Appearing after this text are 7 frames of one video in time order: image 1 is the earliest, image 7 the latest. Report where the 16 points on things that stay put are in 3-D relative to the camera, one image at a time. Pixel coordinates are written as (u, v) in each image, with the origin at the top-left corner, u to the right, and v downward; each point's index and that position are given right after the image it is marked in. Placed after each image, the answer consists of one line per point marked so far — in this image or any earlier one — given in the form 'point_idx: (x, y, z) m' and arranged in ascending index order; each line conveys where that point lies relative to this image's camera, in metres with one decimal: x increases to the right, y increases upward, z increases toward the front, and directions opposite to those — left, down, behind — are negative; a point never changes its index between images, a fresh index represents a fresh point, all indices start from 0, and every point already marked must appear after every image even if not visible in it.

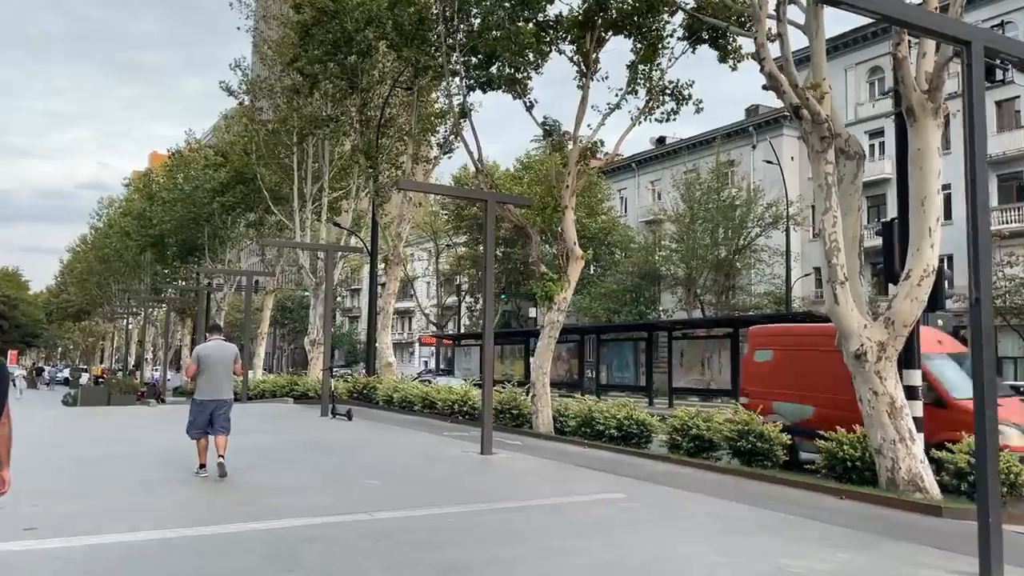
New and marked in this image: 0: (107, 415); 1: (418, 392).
0: (-8.8, -2.9, +17.1) m
1: (-2.1, -2.3, +17.5) m
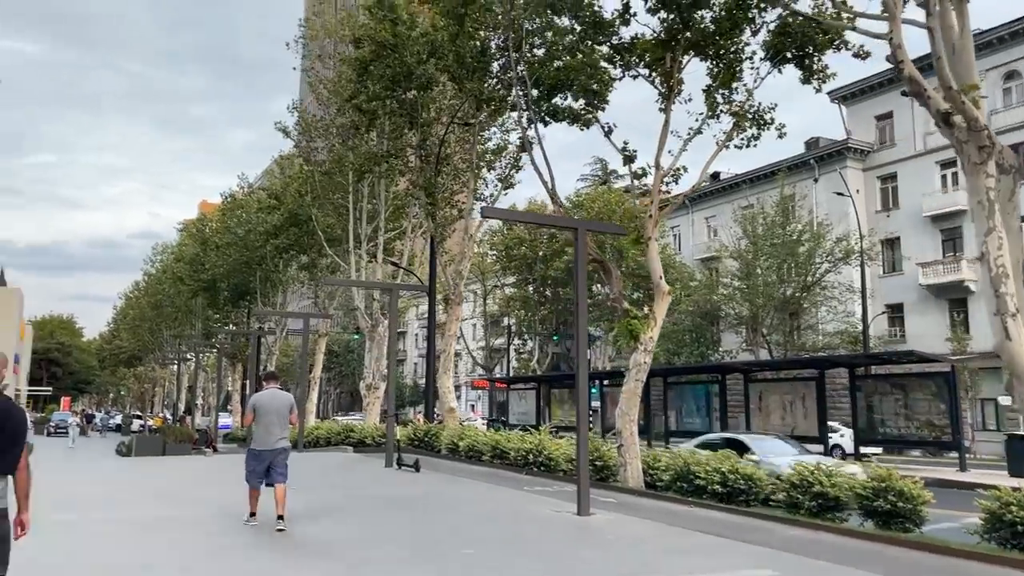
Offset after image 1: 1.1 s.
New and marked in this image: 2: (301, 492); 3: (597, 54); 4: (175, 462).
0: (-7.2, -3.8, +16.2) m
1: (-0.5, -3.2, +16.3) m
2: (-3.4, -3.3, +12.6) m
3: (+1.9, +5.1, +17.0) m
4: (-7.3, -3.8, +16.9) m
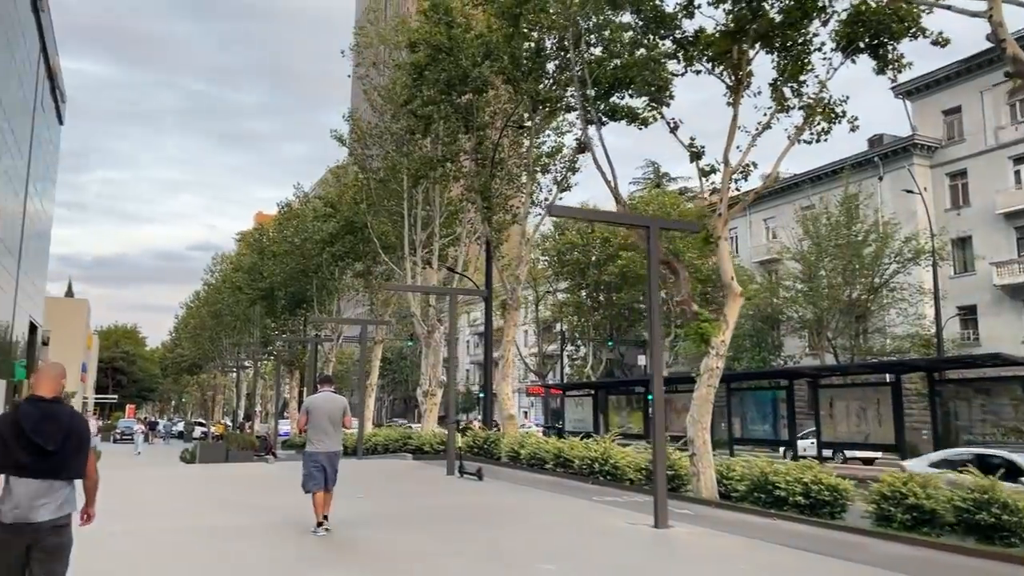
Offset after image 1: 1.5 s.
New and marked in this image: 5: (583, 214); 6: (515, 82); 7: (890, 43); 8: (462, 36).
0: (-5.9, -3.9, +16.2) m
1: (+0.8, -3.3, +15.9) m
2: (-2.3, -3.4, +12.4) m
3: (+3.1, +5.1, +16.6) m
4: (-5.9, -4.0, +16.9) m
5: (+0.9, +1.0, +10.6) m
6: (+0.1, +5.2, +19.6) m
7: (+7.5, +4.9, +15.5) m
8: (-1.2, +6.3, +19.5) m
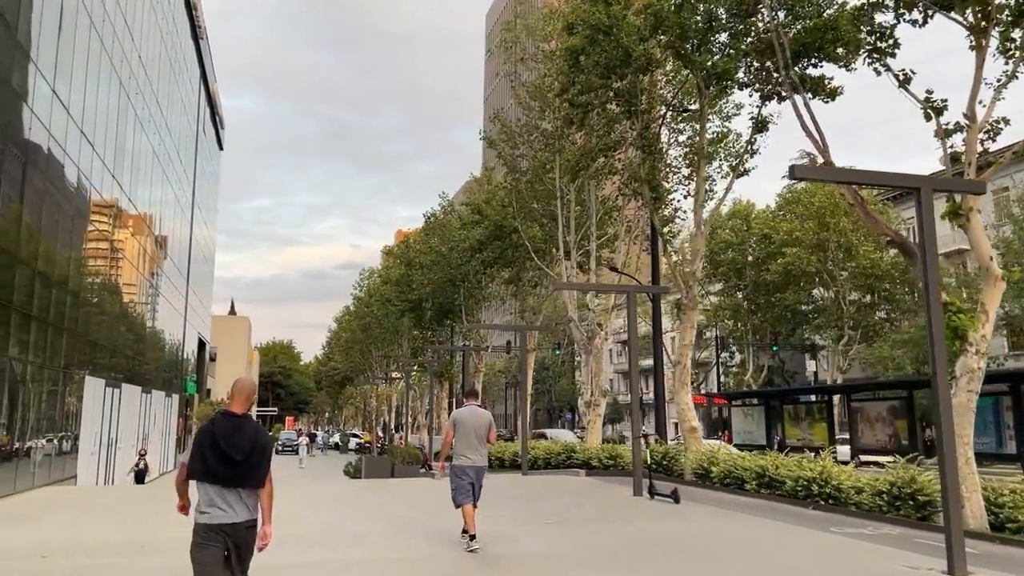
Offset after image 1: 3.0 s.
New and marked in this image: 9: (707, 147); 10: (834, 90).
0: (-2.3, -4.1, +15.3) m
1: (+4.2, -3.1, +13.8) m
2: (+0.6, -3.4, +11.0) m
3: (+6.4, +5.3, +14.2) m
4: (-2.2, -4.1, +16.0) m
5: (+3.3, +1.2, +8.7) m
6: (+3.9, +5.2, +17.8) m
7: (+10.5, +5.2, +12.4) m
8: (+2.5, +6.3, +17.9) m
9: (+4.5, +3.3, +17.9) m
10: (+7.2, +4.4, +17.5) m
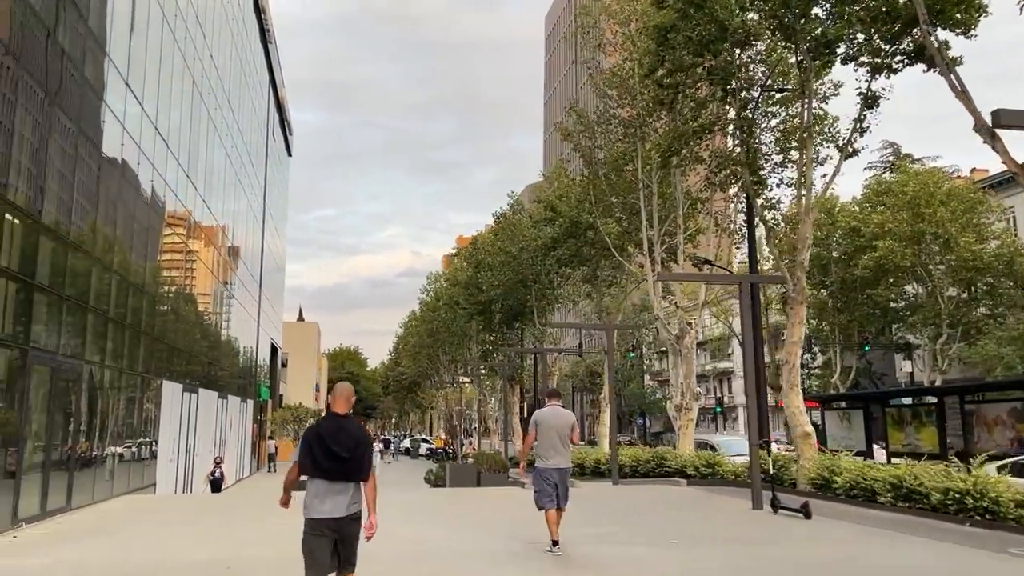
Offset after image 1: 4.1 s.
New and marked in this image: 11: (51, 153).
0: (-0.5, -4.0, +14.3) m
1: (+5.8, -3.0, +12.3) m
2: (+2.0, -3.2, +9.7) m
3: (+7.9, +5.5, +12.6) m
4: (-0.3, -4.0, +14.9) m
5: (+4.5, +1.4, +7.3) m
6: (+5.7, +5.4, +16.3) m
7: (+11.9, +5.5, +10.5) m
8: (+4.3, +6.5, +16.6) m
9: (+6.4, +3.4, +16.4) m
10: (+9.0, +4.7, +15.8) m
11: (-7.6, +2.0, +12.9) m
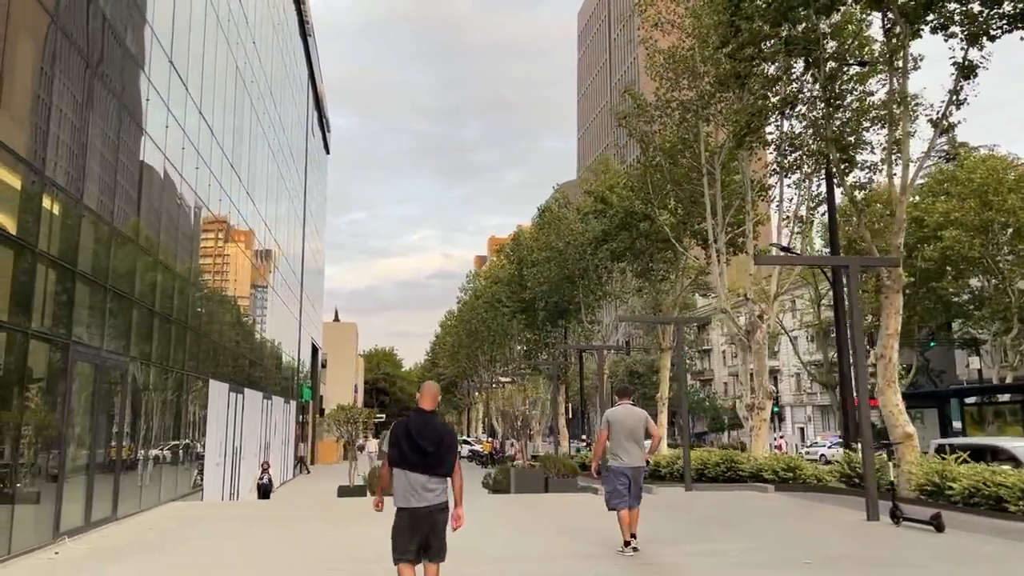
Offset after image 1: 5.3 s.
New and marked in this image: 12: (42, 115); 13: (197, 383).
0: (+0.7, -3.8, +13.1) m
1: (+7.0, -2.7, +10.9) m
2: (+3.0, -3.0, +8.5) m
3: (+9.0, +5.7, +11.2) m
4: (+0.9, -3.8, +13.8) m
5: (+5.4, +1.6, +5.9) m
6: (+6.9, +5.6, +15.0) m
7: (+12.9, +5.8, +8.8) m
8: (+5.6, +6.7, +15.3) m
9: (+7.6, +3.7, +15.0) m
10: (+10.2, +4.9, +14.3) m
11: (-6.5, +2.1, +12.0) m
12: (-6.3, +2.4, +10.4) m
13: (-7.8, -2.3, +19.1) m
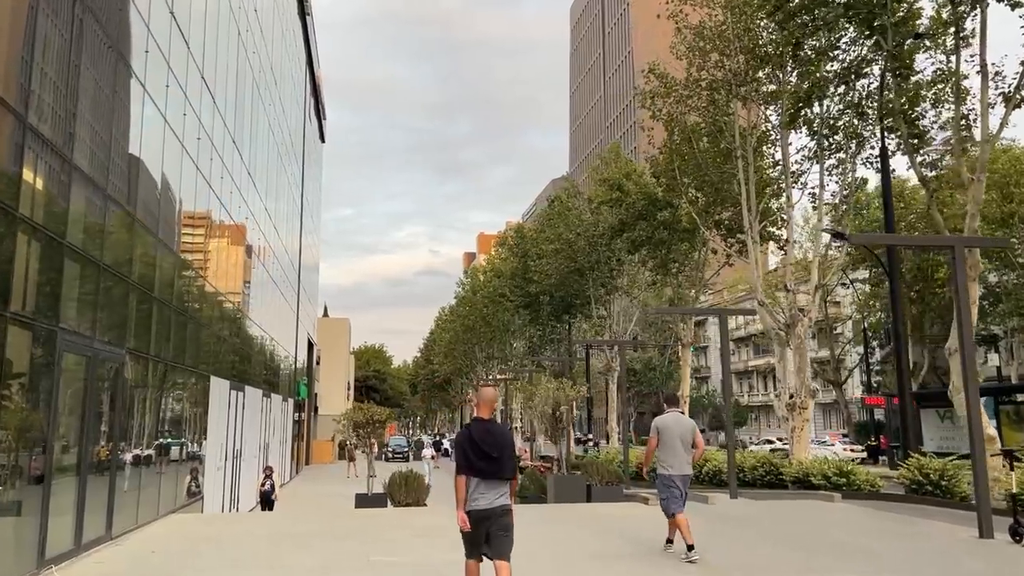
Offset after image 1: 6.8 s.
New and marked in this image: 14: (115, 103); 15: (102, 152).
0: (+1.4, -3.6, +11.8) m
1: (+7.7, -2.5, +9.6) m
2: (+3.8, -2.8, +7.2) m
3: (+9.7, +5.9, +9.9) m
4: (+1.6, -3.6, +12.4) m
5: (+6.2, +1.8, +4.6) m
6: (+7.6, +5.9, +13.6) m
7: (+13.6, +6.0, +7.6) m
8: (+6.2, +6.9, +13.9) m
9: (+8.2, +3.9, +13.7) m
10: (+10.9, +5.1, +13.0) m
11: (-5.8, +2.3, +10.5) m
12: (-5.5, +2.7, +8.8) m
13: (-7.2, -2.0, +17.6) m
14: (-6.0, +3.0, +11.9) m
15: (-6.0, +2.1, +11.4) m
